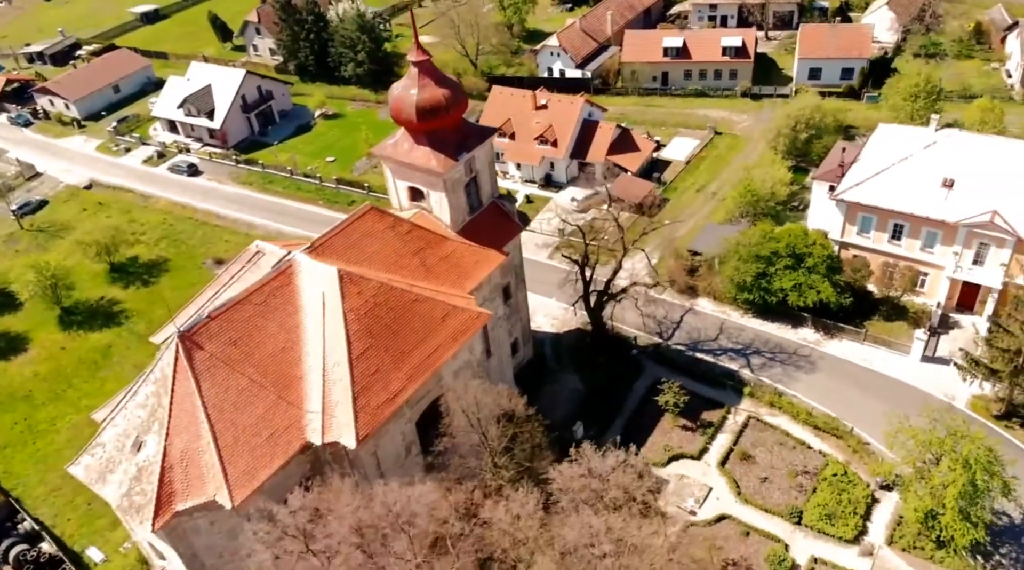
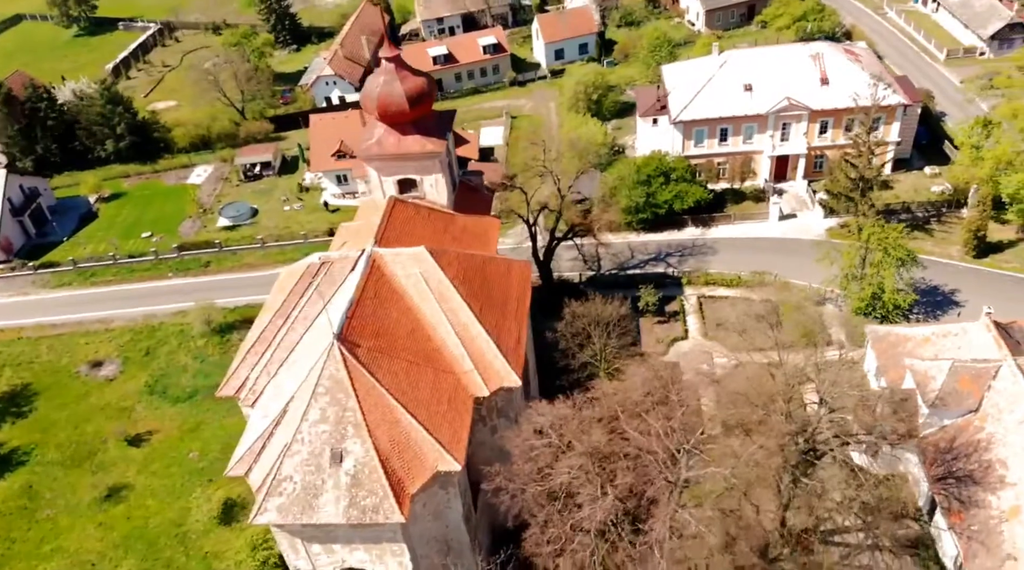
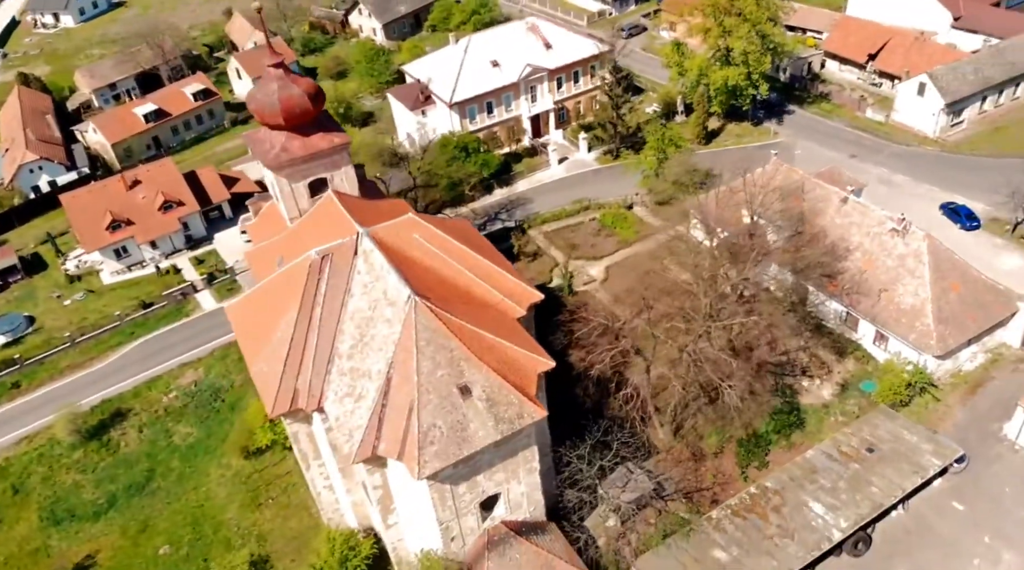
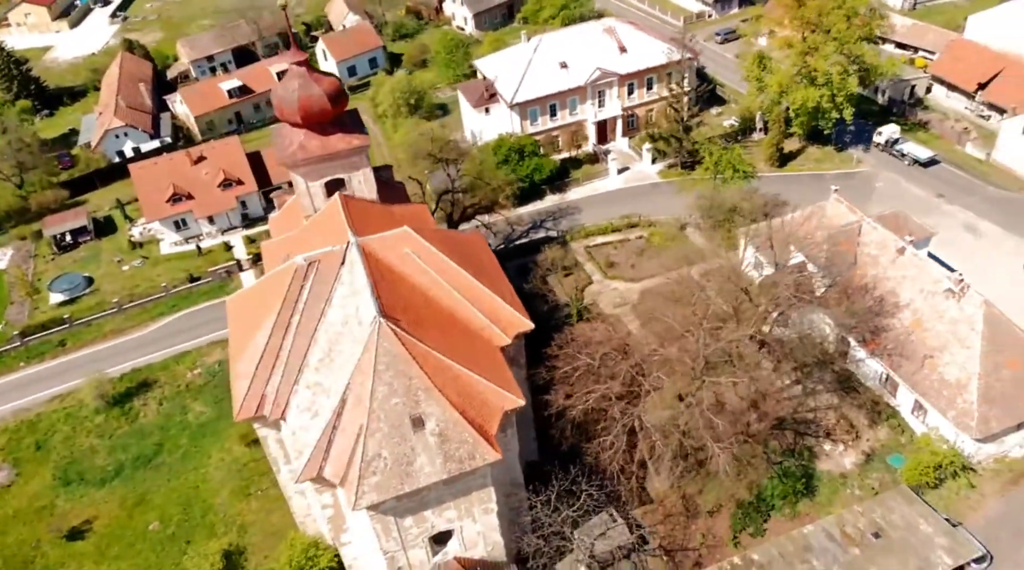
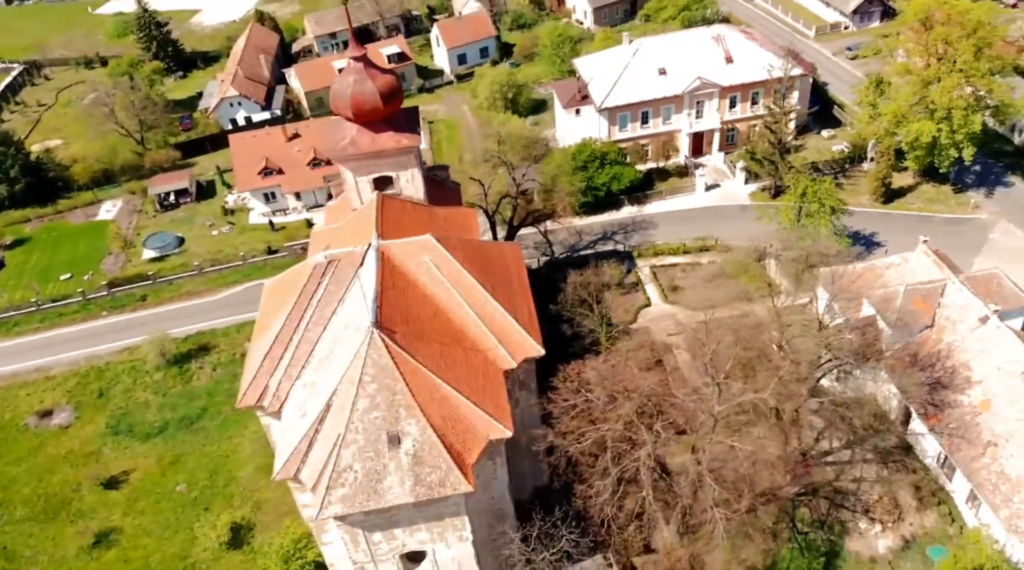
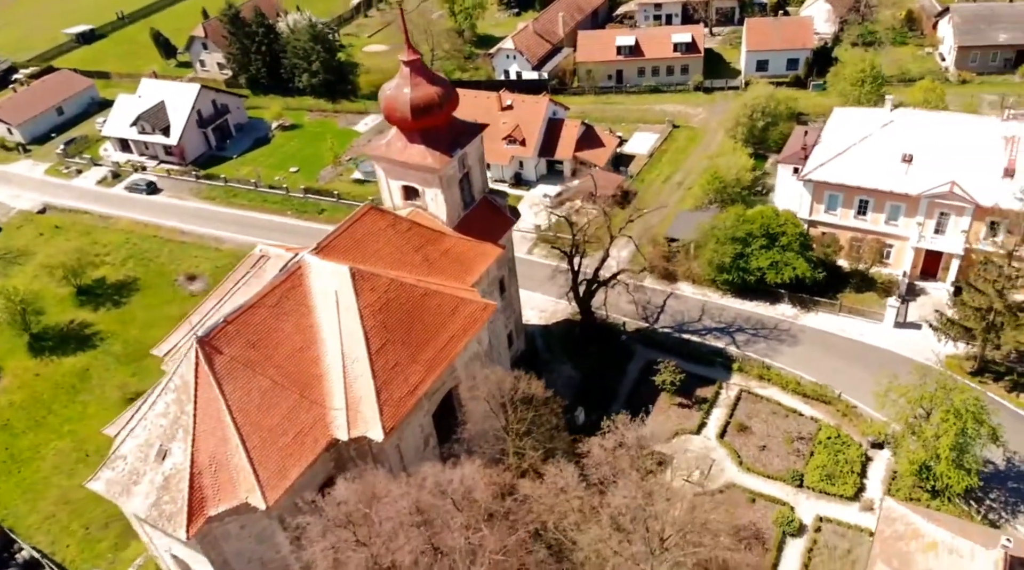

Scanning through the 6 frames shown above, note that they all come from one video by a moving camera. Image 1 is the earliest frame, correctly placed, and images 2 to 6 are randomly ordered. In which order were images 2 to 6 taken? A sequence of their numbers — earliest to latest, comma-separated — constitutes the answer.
6, 2, 5, 4, 3
